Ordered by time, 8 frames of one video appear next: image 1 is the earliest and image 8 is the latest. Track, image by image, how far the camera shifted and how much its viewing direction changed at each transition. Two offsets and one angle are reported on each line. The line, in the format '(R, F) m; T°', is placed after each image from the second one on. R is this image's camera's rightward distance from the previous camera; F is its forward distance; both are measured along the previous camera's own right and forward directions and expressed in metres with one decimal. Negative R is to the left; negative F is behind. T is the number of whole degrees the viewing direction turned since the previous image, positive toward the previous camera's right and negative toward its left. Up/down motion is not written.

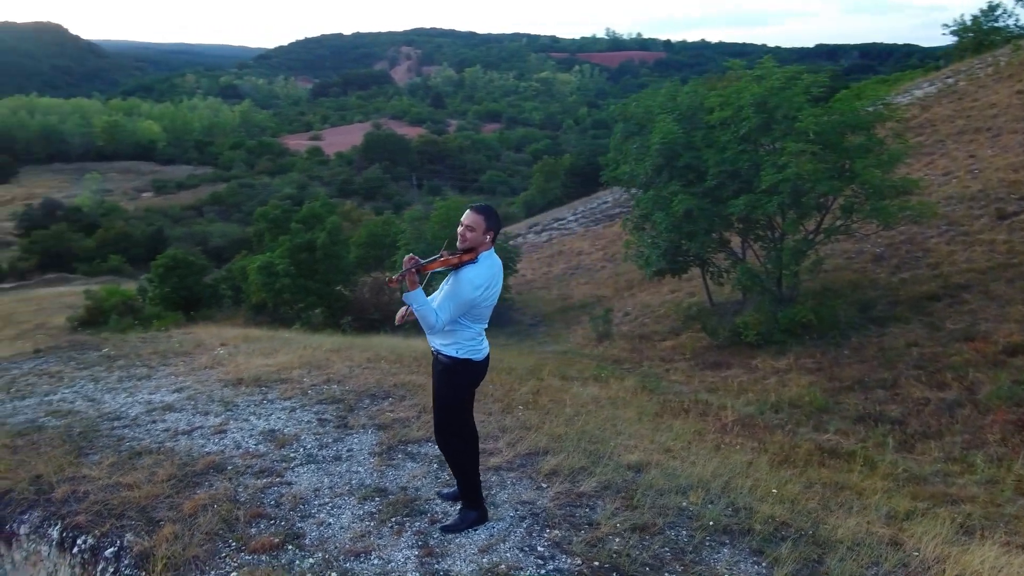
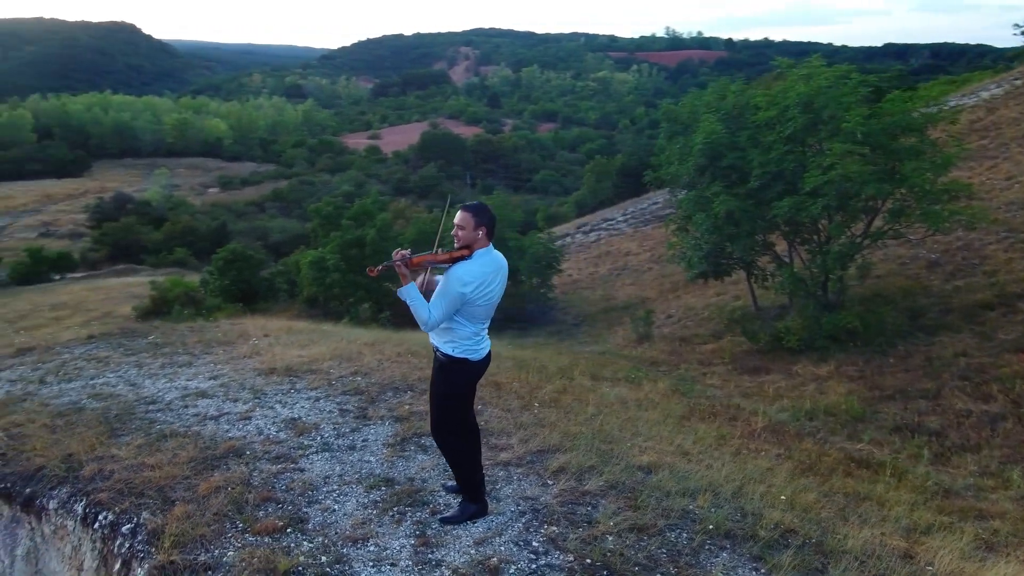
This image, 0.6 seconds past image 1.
(+0.2, 0.0) m; -4°
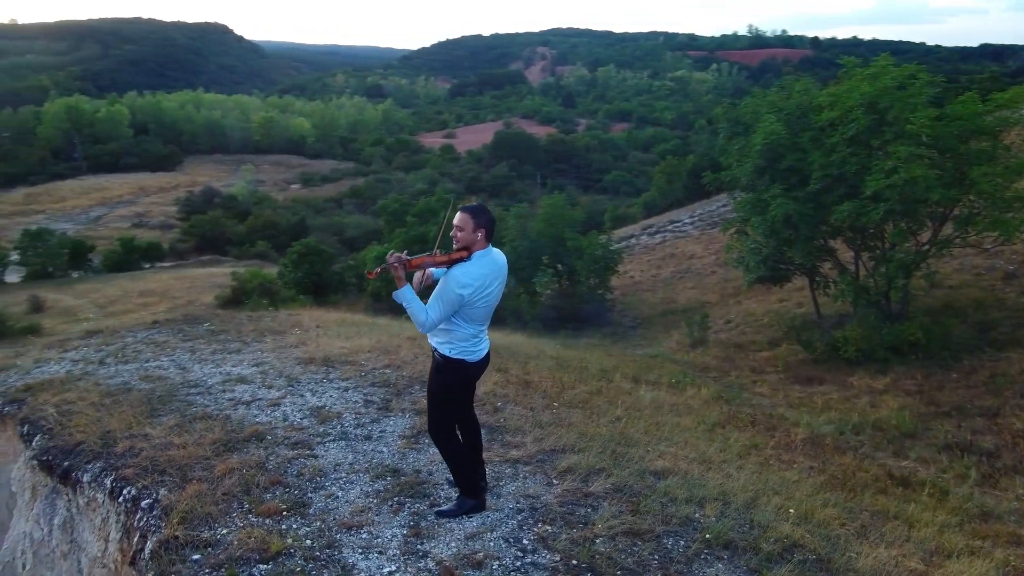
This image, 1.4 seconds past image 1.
(+0.3, 0.0) m; -5°
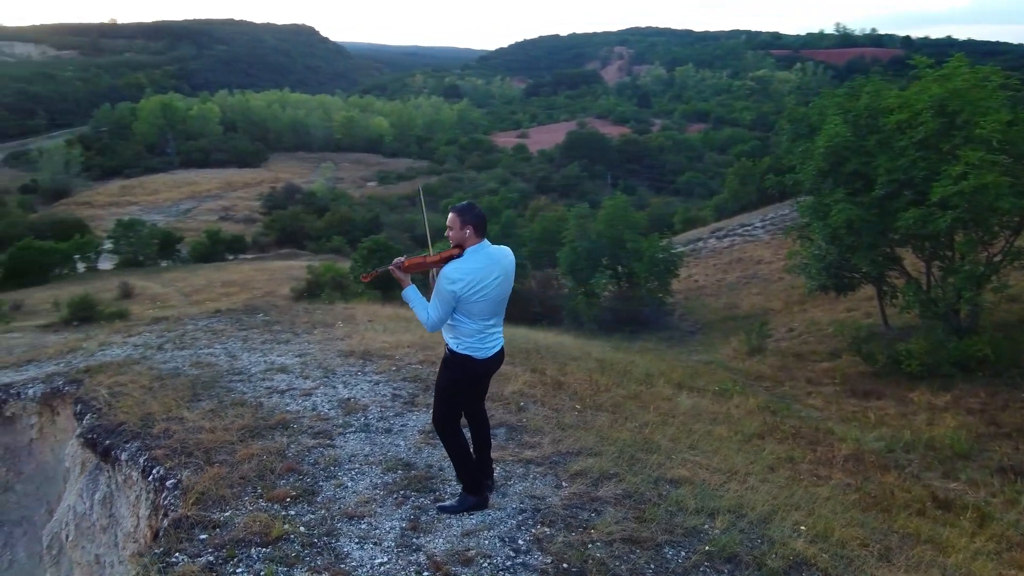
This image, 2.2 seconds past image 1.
(+0.3, 0.0) m; -5°
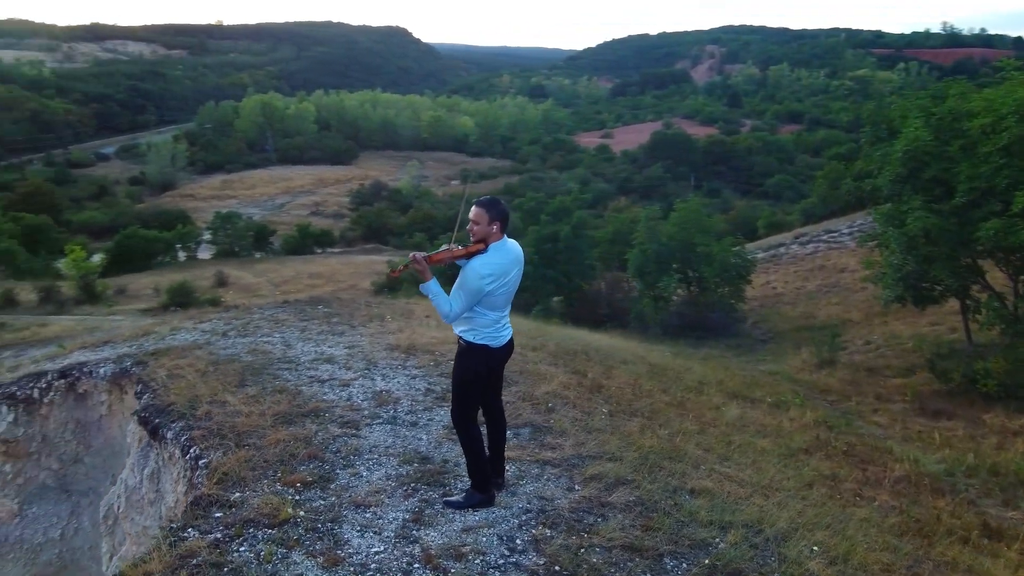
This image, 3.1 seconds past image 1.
(+0.3, 0.0) m; -6°
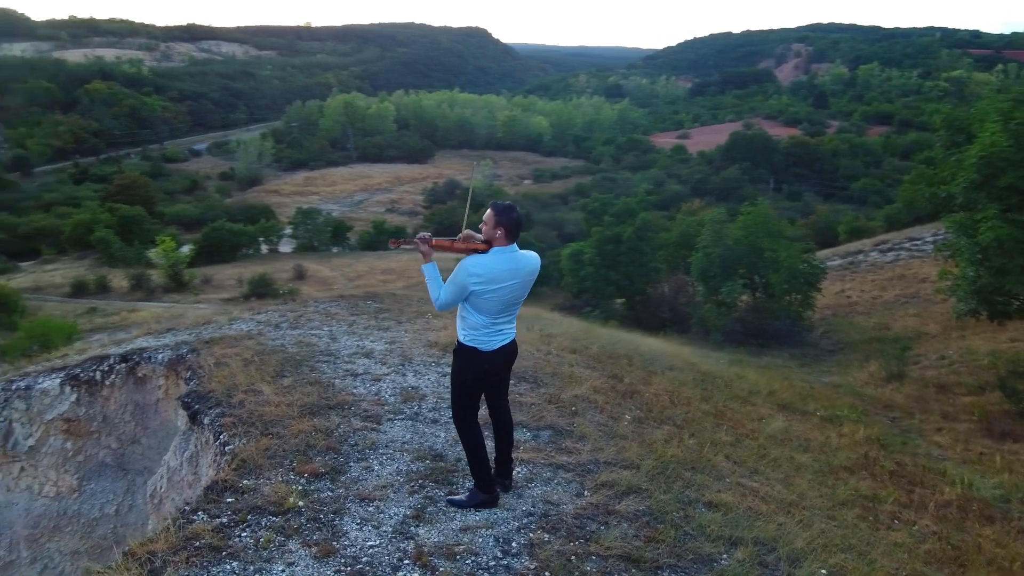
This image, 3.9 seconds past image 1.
(+0.3, 0.0) m; -5°
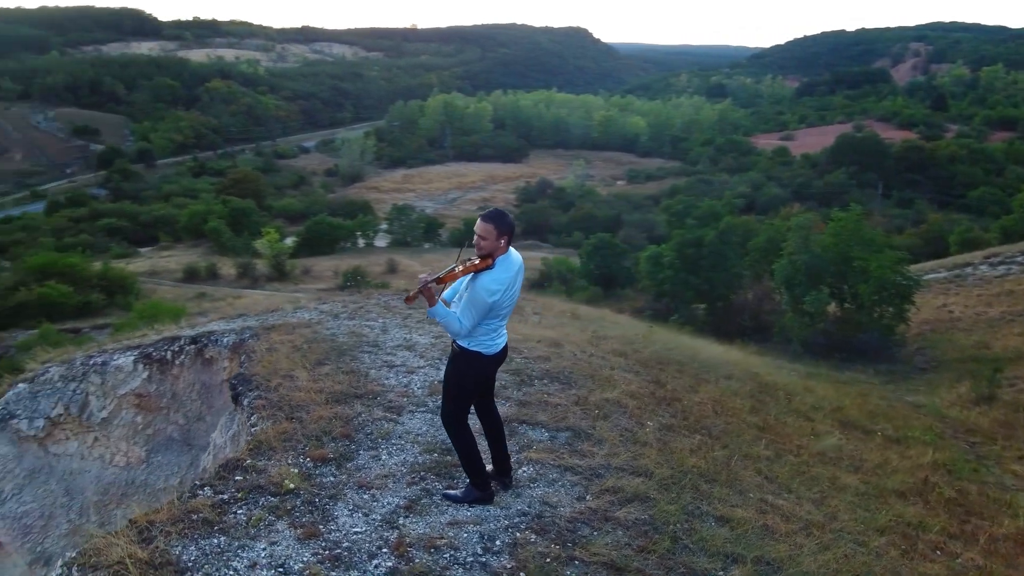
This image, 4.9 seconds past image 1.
(+0.4, 0.0) m; -7°
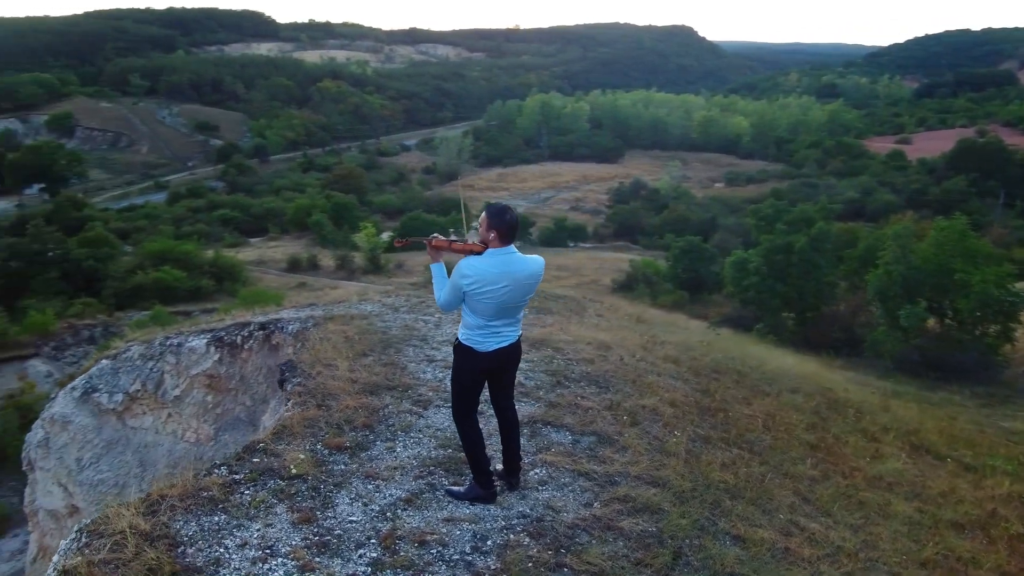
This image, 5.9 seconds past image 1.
(+0.3, 0.0) m; -7°
